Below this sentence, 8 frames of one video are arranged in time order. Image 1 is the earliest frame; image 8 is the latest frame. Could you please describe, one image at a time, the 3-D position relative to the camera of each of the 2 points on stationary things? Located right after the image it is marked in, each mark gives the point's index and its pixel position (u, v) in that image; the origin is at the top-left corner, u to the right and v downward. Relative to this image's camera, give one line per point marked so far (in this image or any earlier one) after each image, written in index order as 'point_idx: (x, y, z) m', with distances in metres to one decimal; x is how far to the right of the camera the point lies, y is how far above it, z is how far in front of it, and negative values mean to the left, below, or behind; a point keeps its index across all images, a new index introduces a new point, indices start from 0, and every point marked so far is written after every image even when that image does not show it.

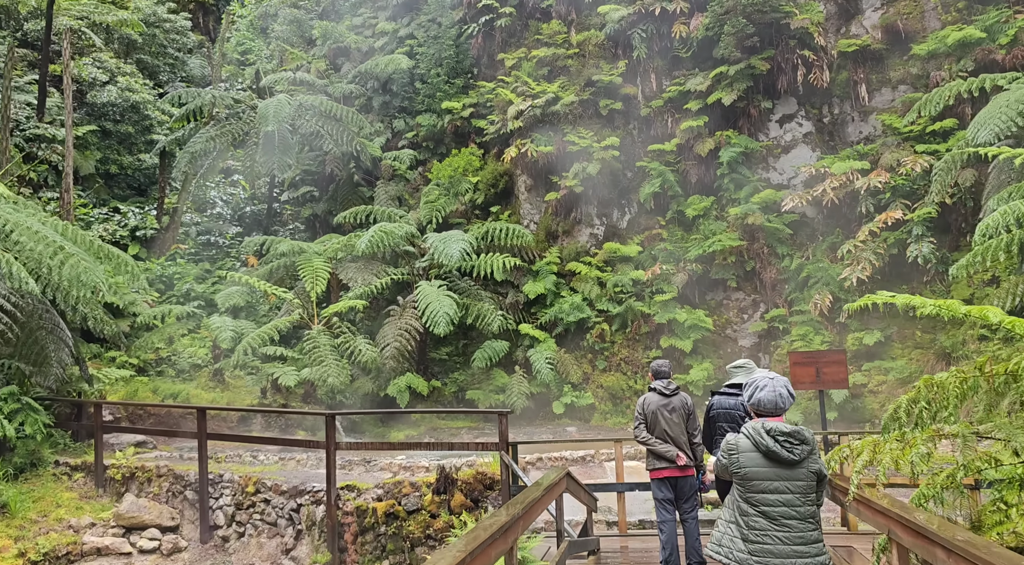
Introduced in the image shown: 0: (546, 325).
0: (+0.6, -0.8, +15.6) m
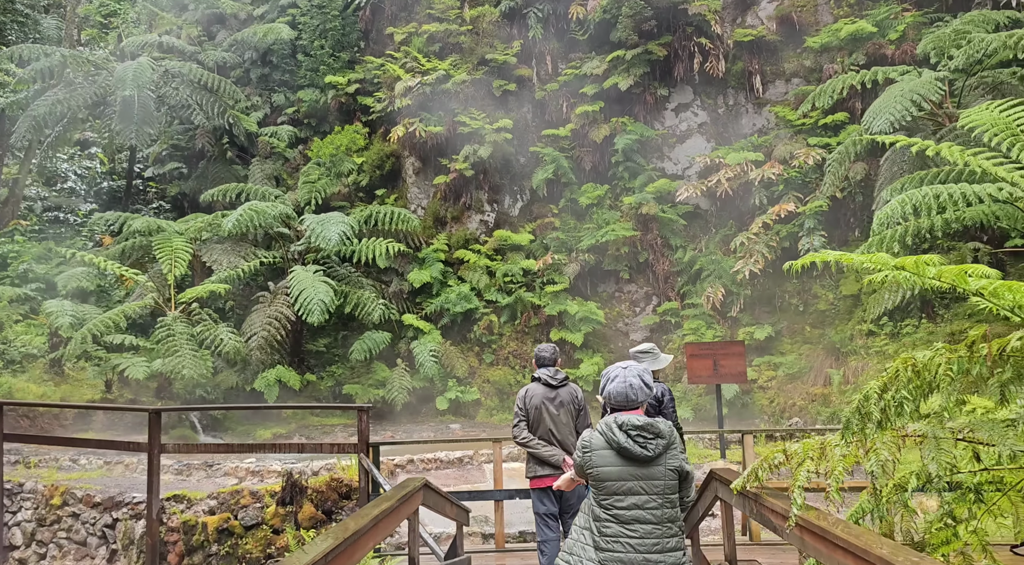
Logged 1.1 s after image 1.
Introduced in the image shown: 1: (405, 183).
0: (-1.4, -0.6, +14.8) m
1: (-2.0, +1.8, +16.2) m
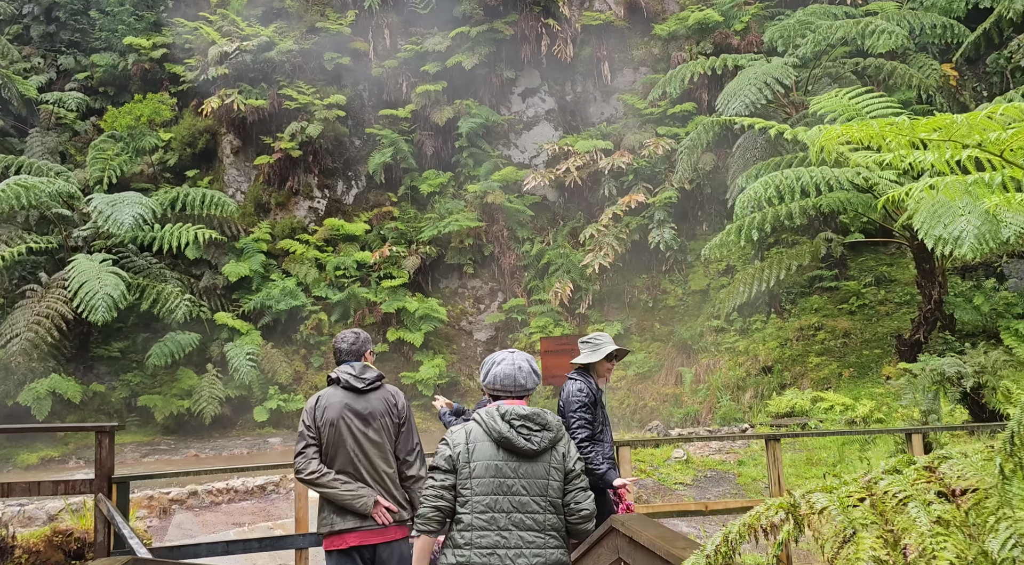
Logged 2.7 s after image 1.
0: (-3.9, -0.5, +12.9) m
1: (-4.7, +1.9, +14.2) m
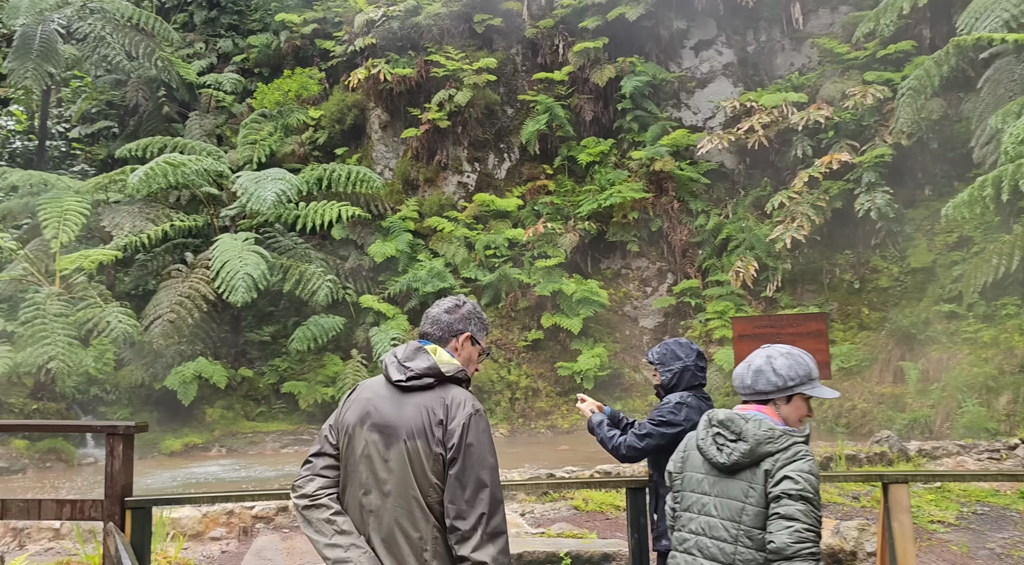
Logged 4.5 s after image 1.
0: (-1.6, -0.2, +12.0) m
1: (-2.2, +2.2, +13.4) m
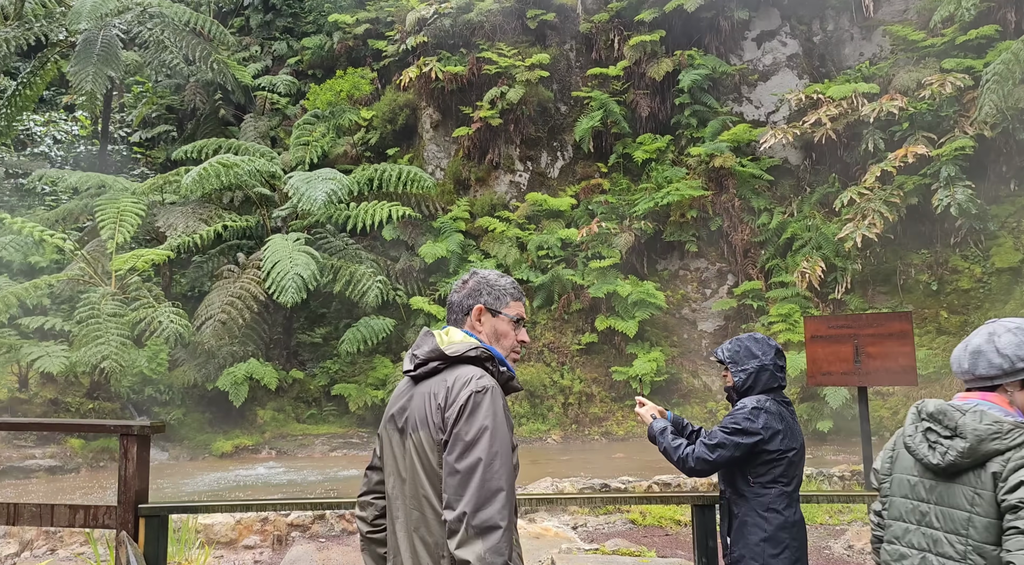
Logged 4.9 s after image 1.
0: (-0.9, -0.2, +11.8) m
1: (-1.4, +2.2, +13.2) m
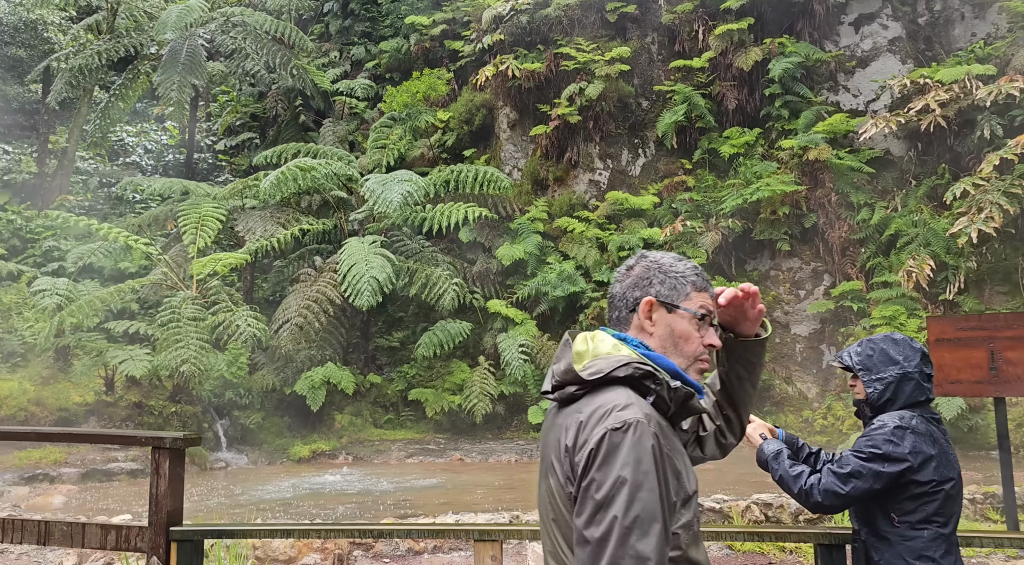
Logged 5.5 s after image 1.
0: (+0.2, -0.3, +11.4) m
1: (-0.2, +2.1, +12.9) m
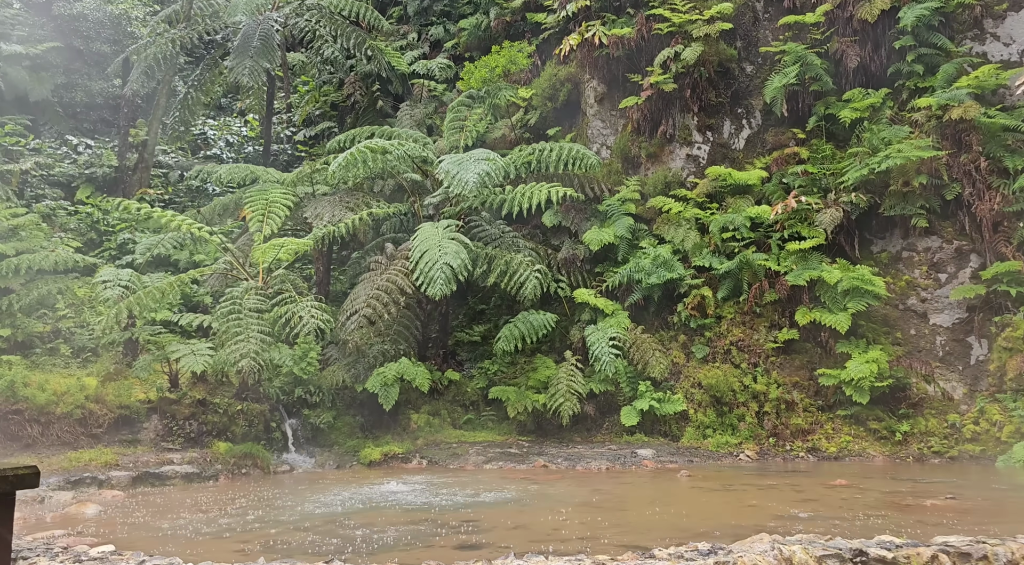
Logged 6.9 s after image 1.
0: (+1.2, -0.1, +10.3) m
1: (+1.0, +2.3, +11.8) m
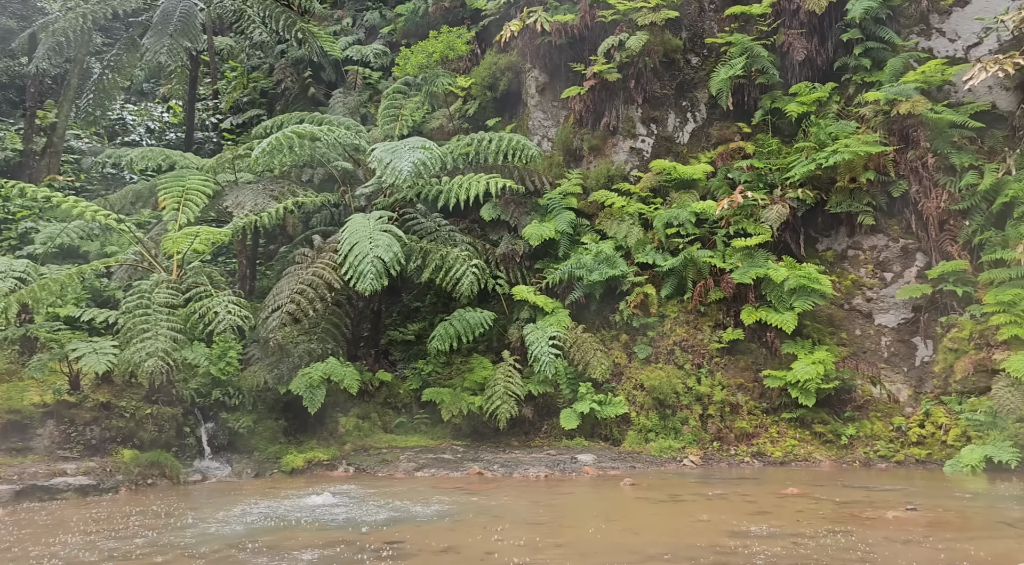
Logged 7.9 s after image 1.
0: (+0.5, -0.1, +9.9) m
1: (+0.2, +2.3, +11.4) m
